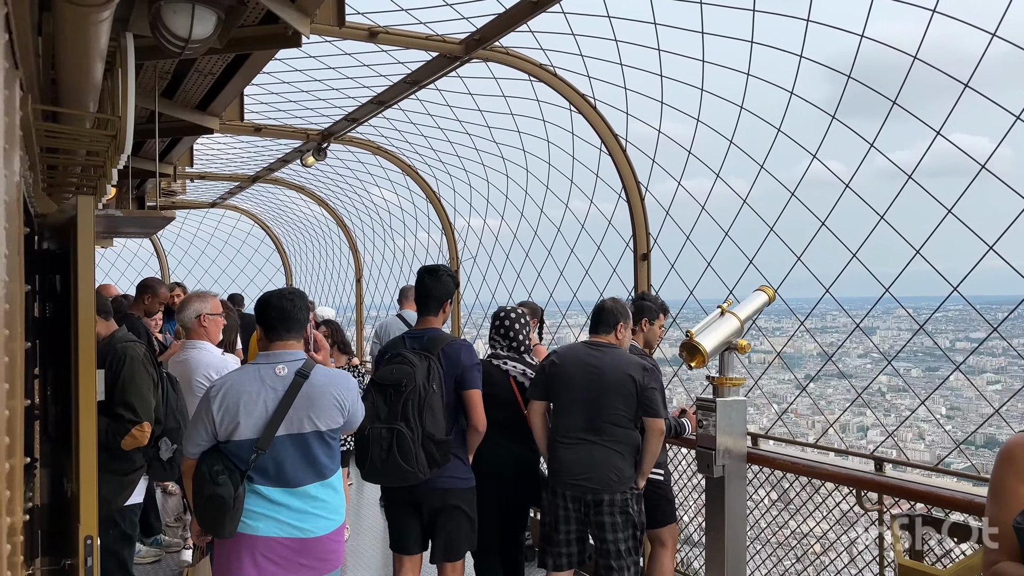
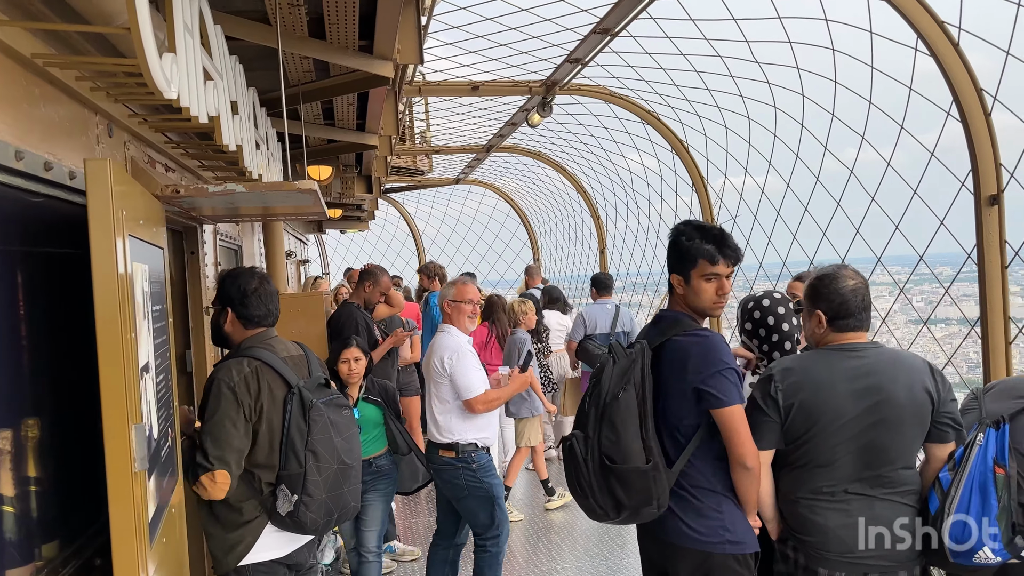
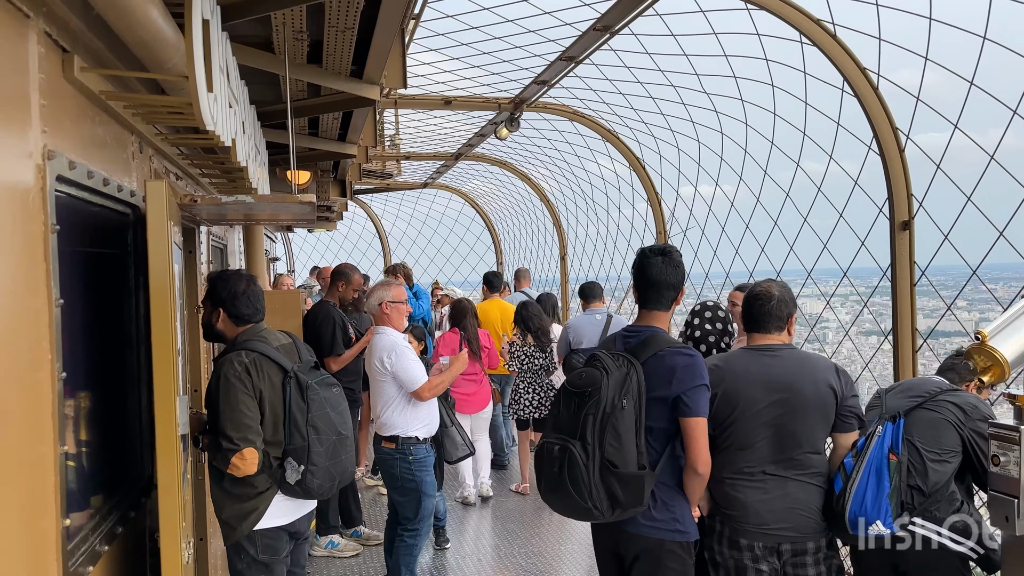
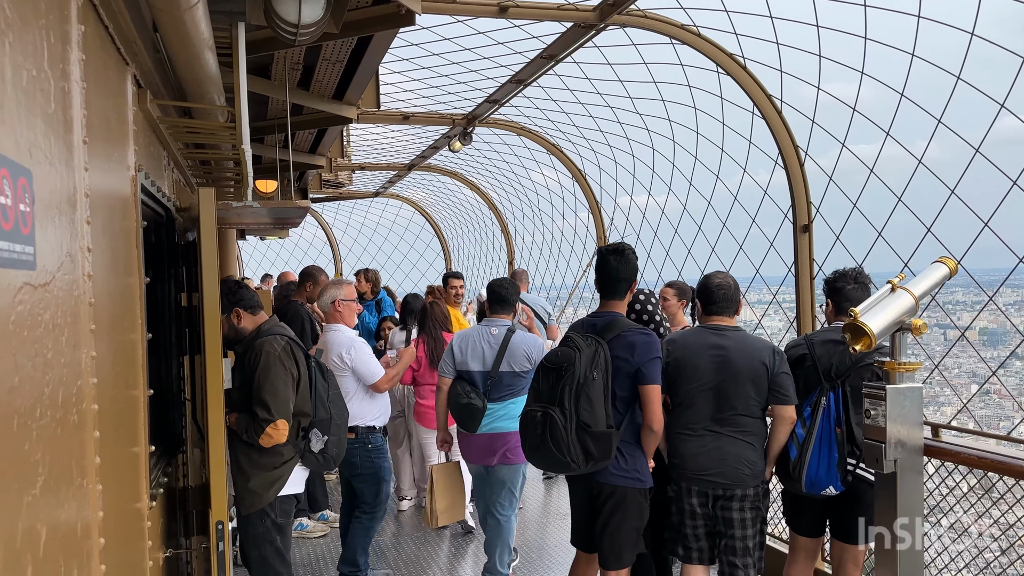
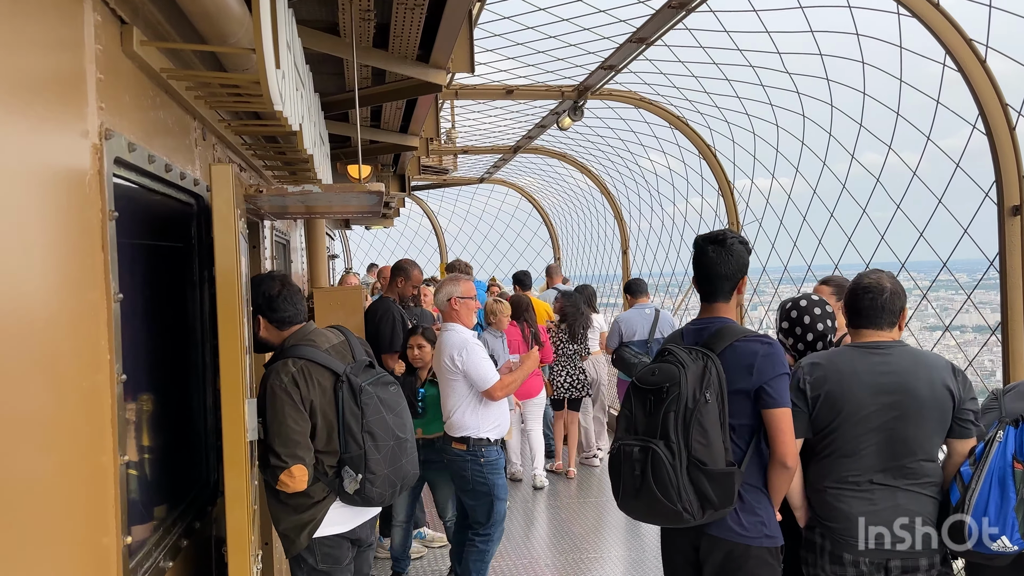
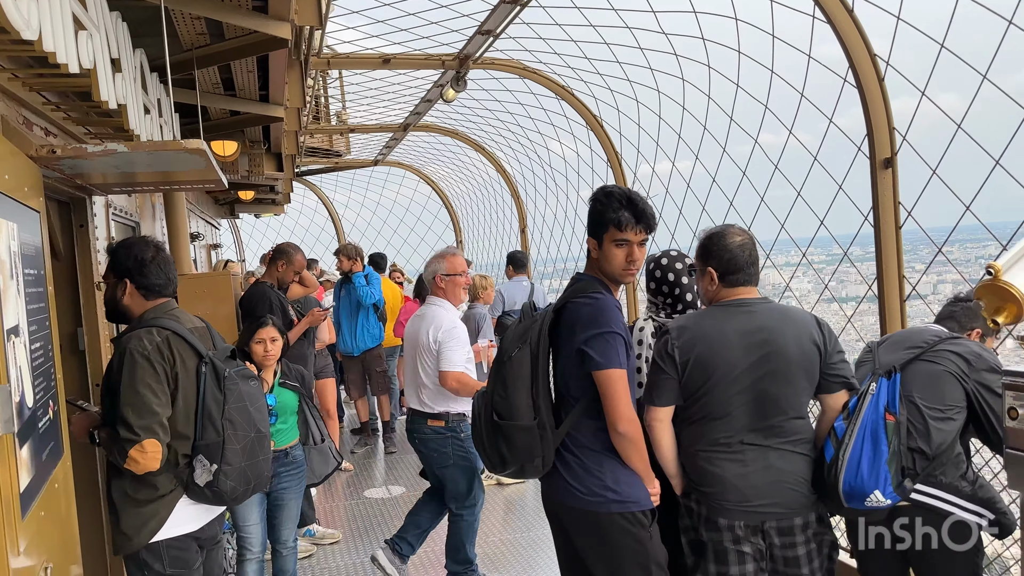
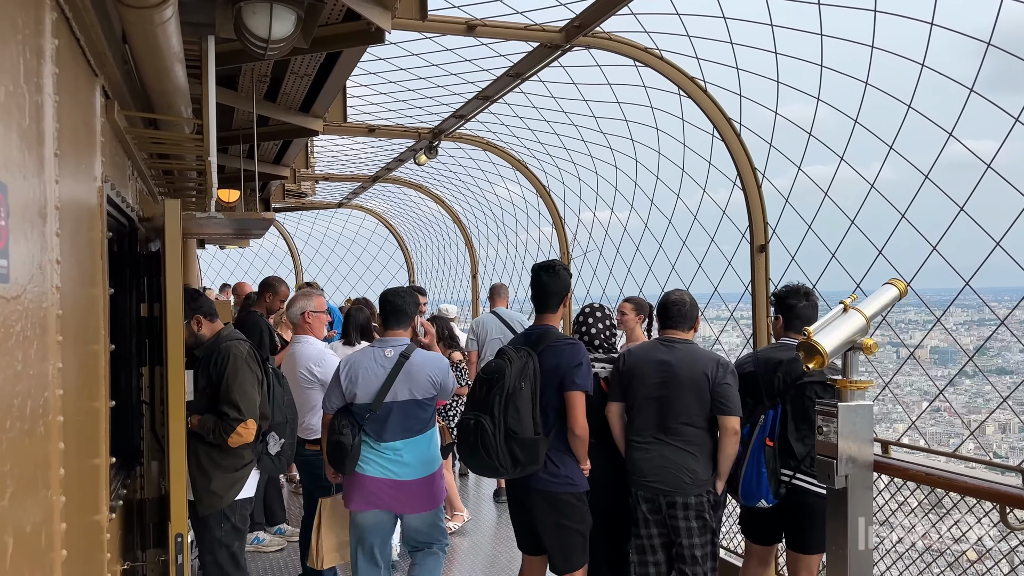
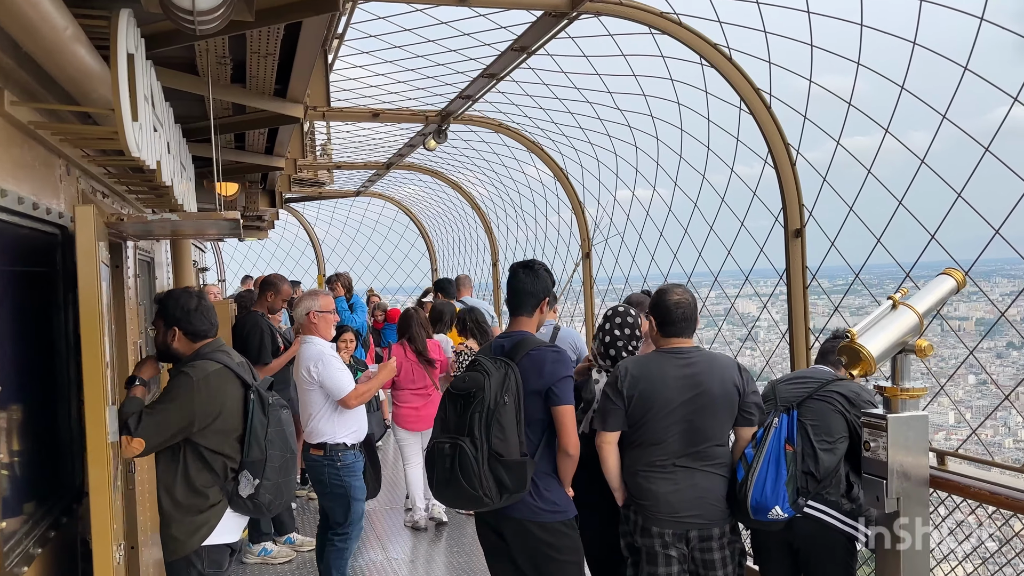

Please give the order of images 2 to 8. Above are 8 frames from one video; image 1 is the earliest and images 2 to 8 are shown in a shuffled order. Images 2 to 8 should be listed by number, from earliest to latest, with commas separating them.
7, 4, 8, 3, 5, 2, 6
